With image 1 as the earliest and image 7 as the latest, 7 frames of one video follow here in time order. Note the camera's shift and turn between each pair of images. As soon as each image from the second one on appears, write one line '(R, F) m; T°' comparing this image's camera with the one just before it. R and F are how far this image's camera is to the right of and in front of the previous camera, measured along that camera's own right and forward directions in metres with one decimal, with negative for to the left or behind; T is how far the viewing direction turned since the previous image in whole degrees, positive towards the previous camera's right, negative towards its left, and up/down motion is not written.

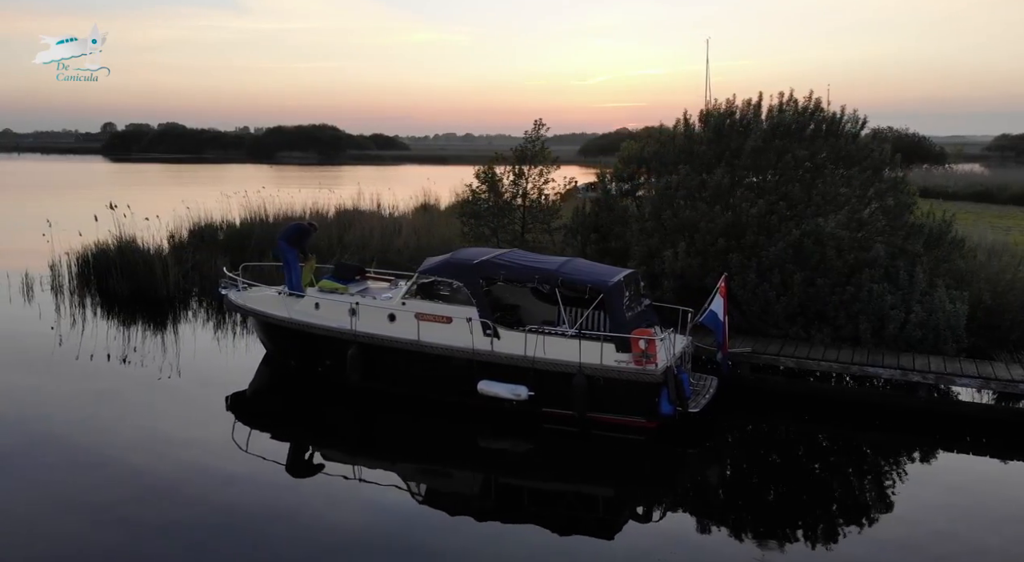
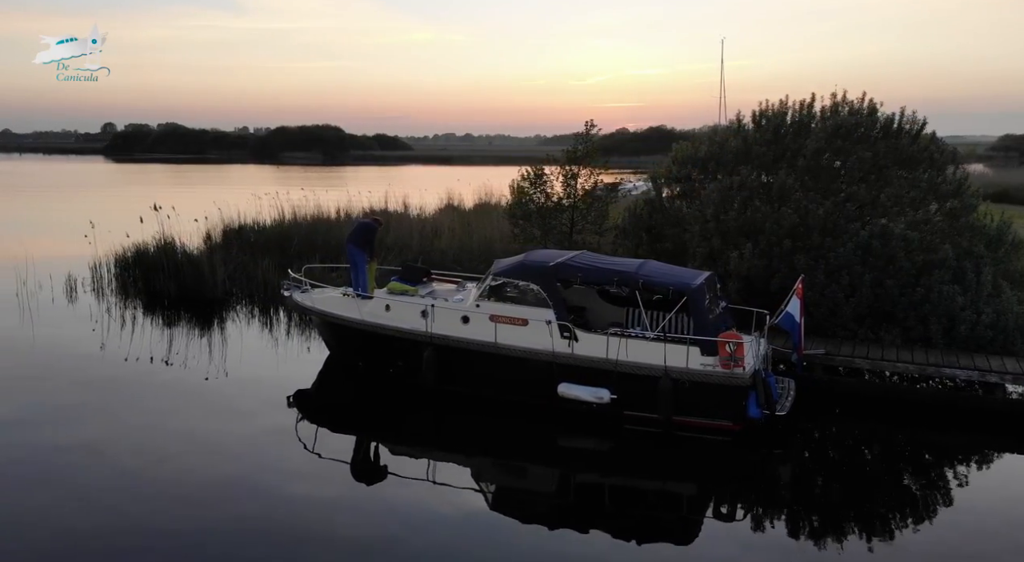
(-1.0, 0.0) m; 0°
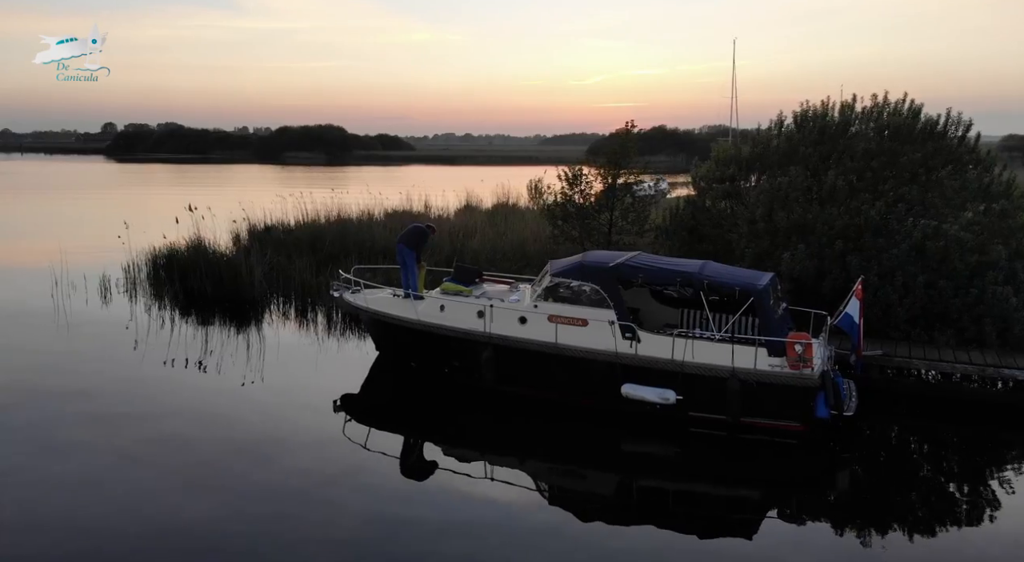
(-0.8, 0.0) m; 0°
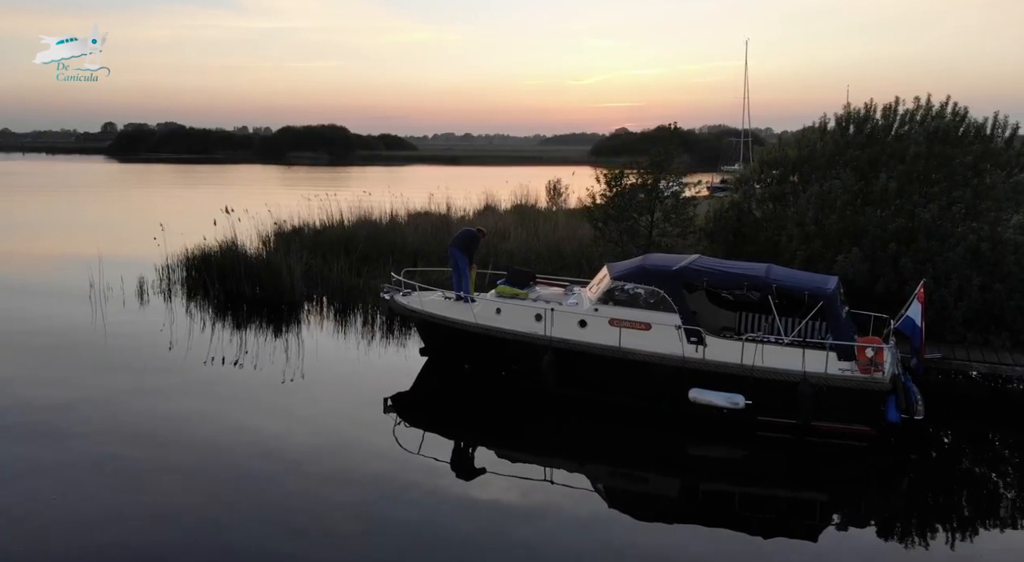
(-0.8, 0.0) m; 0°
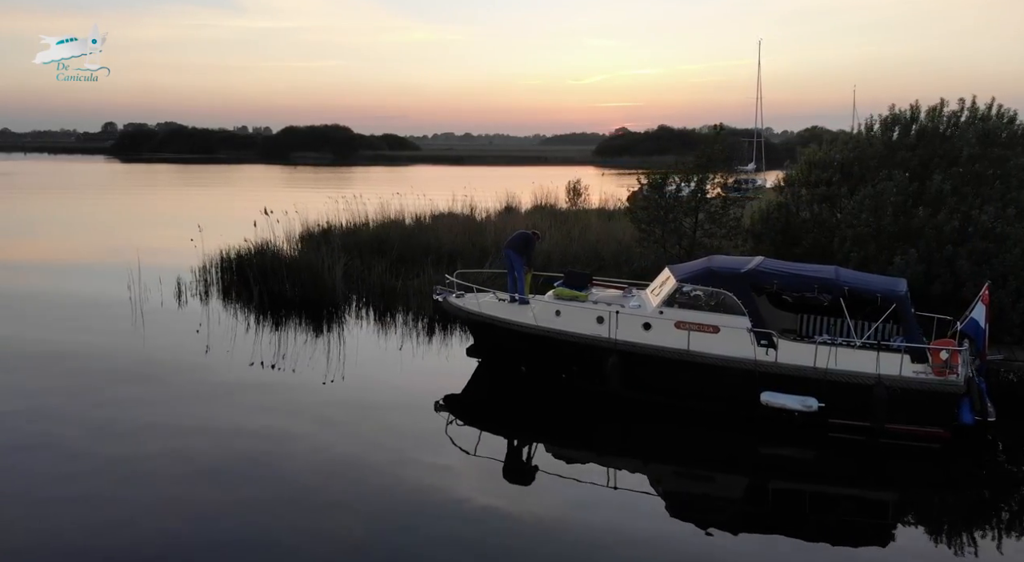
(-0.9, 0.0) m; 0°
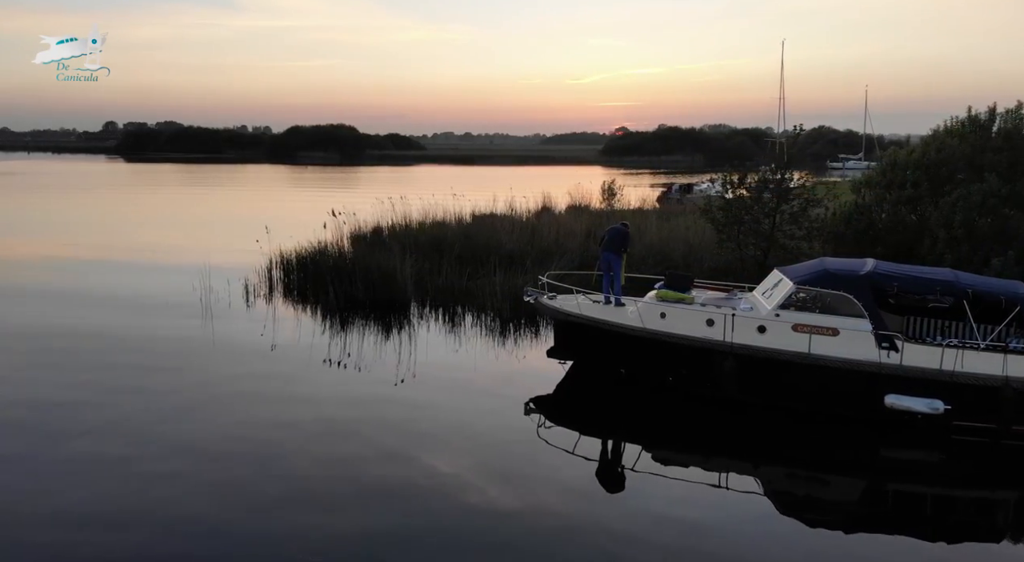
(-1.5, 0.0) m; 0°
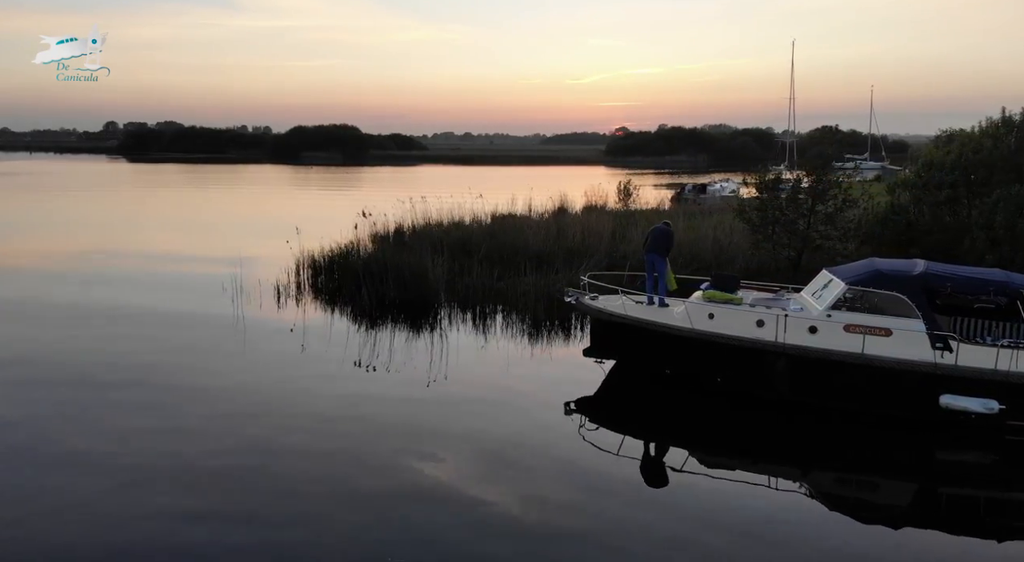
(-0.7, 0.0) m; 0°
